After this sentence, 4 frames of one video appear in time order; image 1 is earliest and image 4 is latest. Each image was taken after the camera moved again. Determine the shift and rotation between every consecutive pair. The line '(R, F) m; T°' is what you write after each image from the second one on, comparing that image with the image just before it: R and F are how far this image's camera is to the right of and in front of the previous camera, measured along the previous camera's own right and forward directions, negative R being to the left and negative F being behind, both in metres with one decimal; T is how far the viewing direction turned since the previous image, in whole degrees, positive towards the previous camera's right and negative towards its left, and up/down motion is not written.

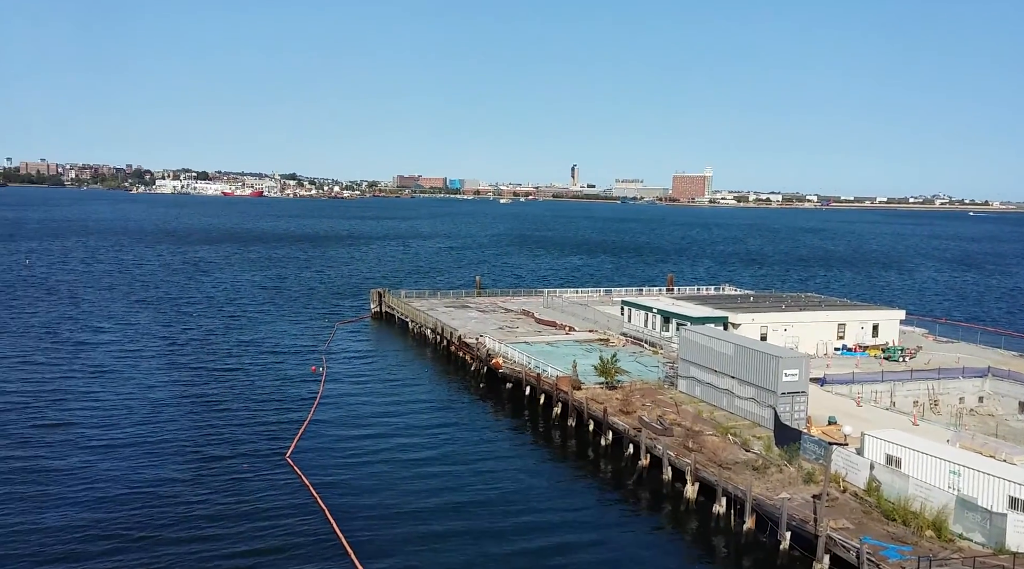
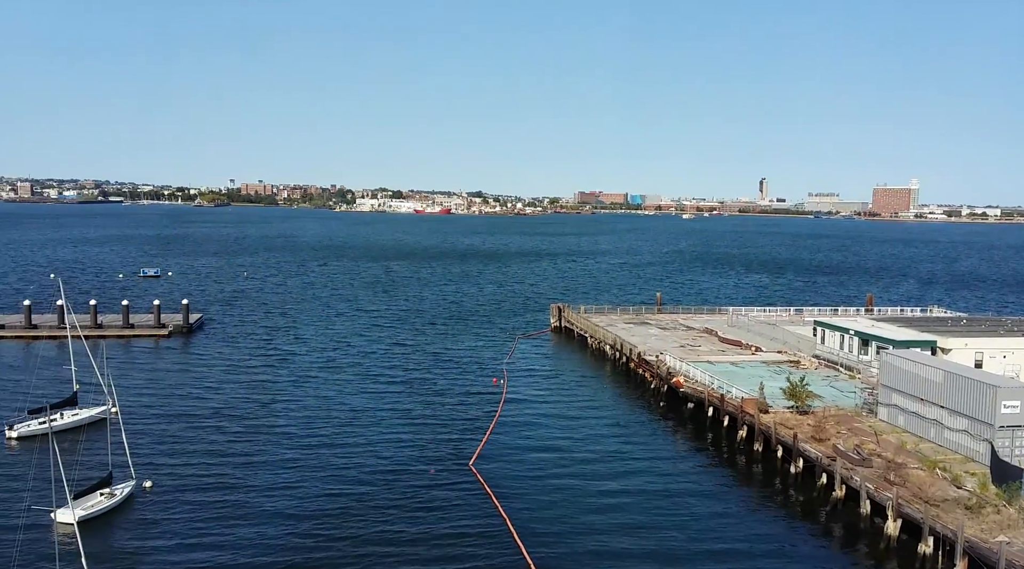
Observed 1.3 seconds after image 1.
(-0.2, +0.3) m; -11°
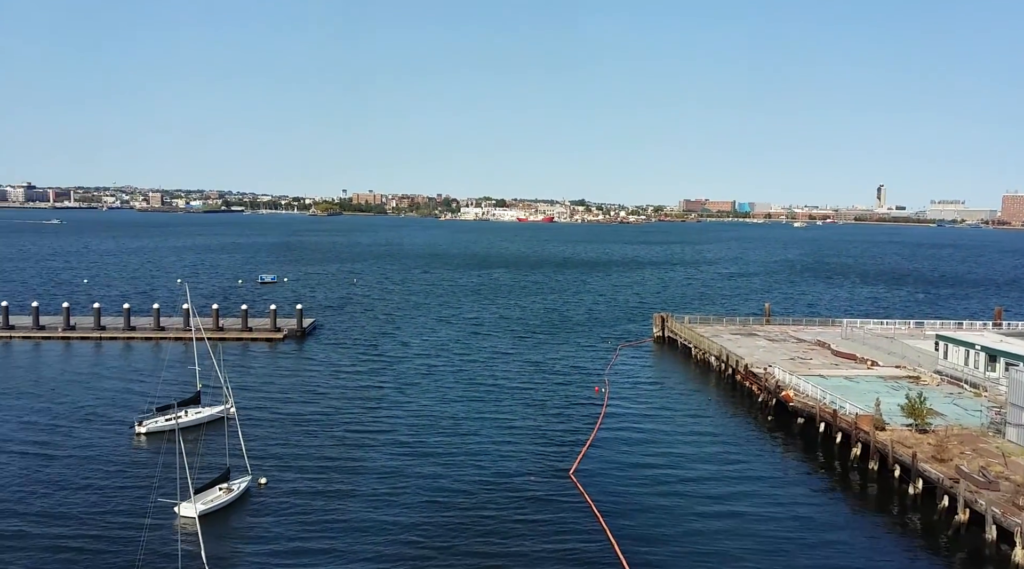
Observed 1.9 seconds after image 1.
(-0.1, +0.1) m; -6°
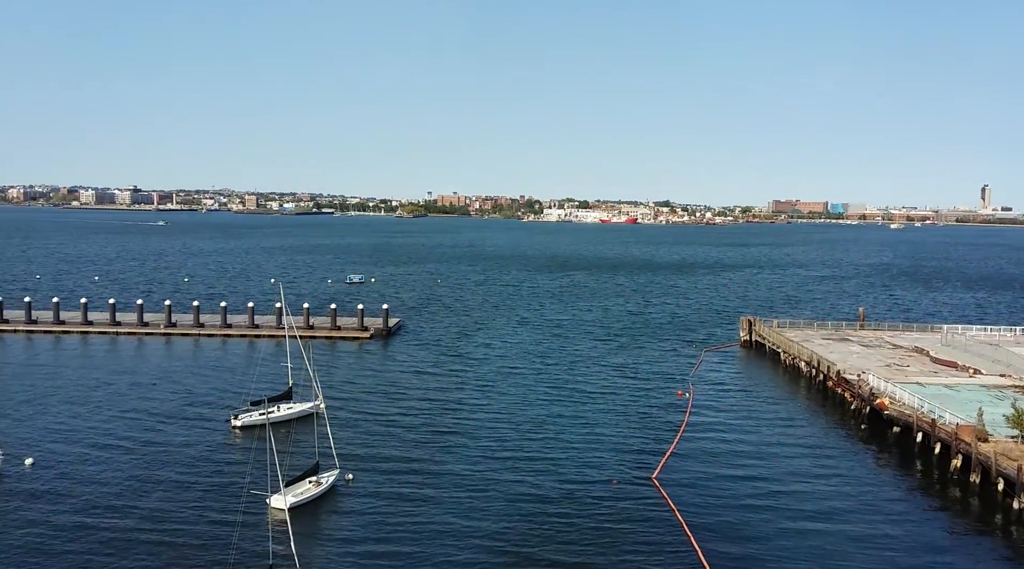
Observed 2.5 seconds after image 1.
(-0.1, +0.1) m; -5°
